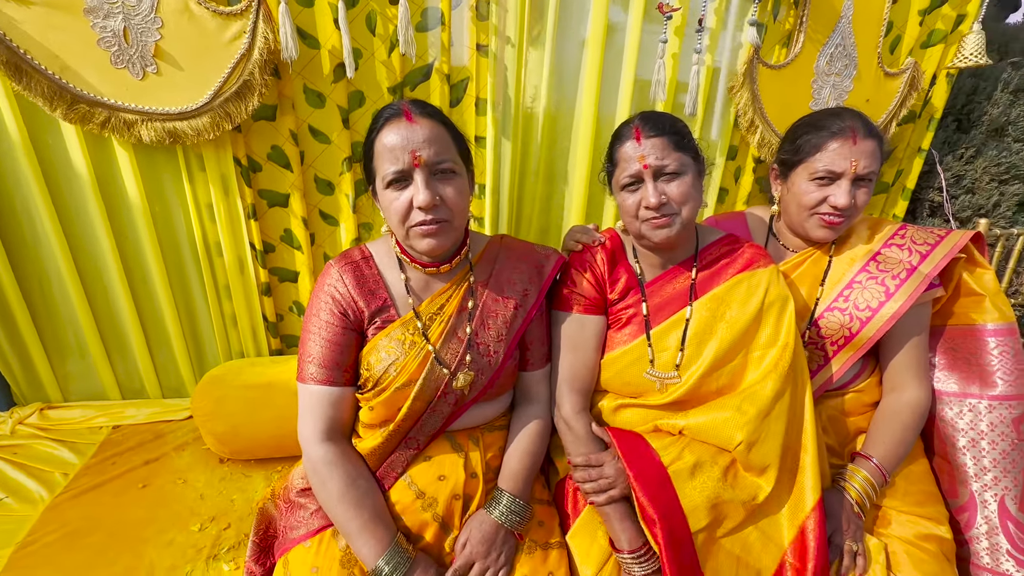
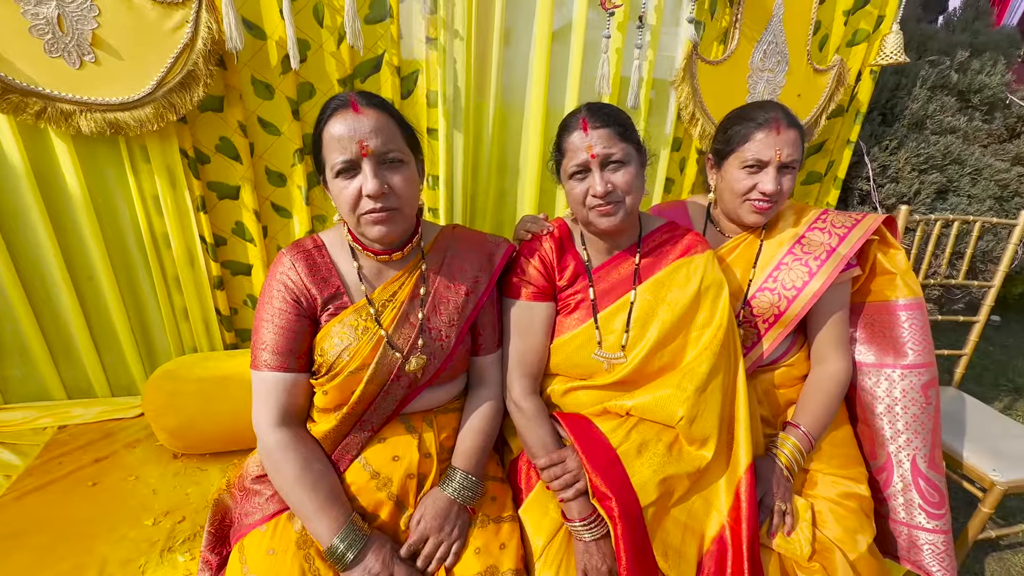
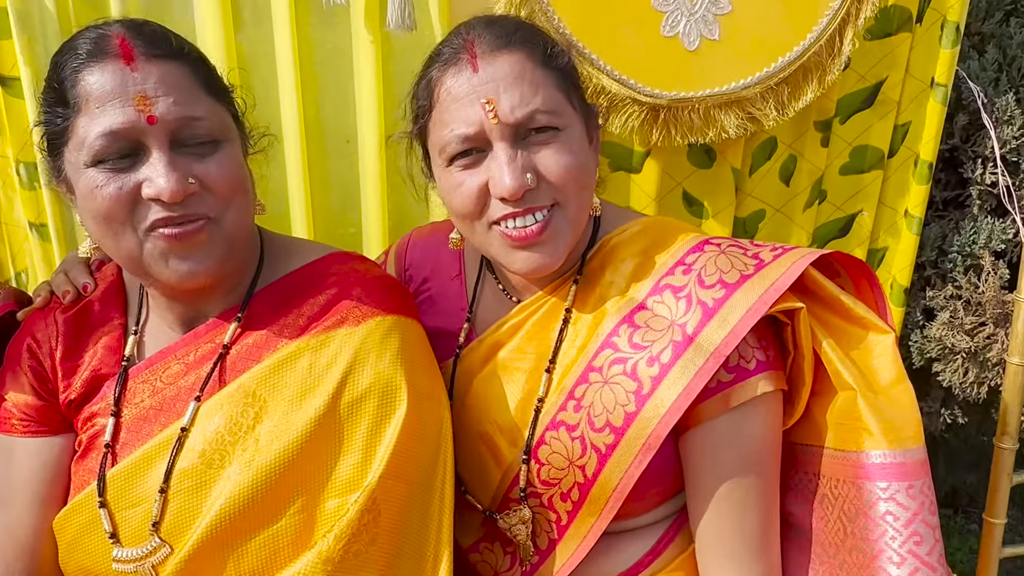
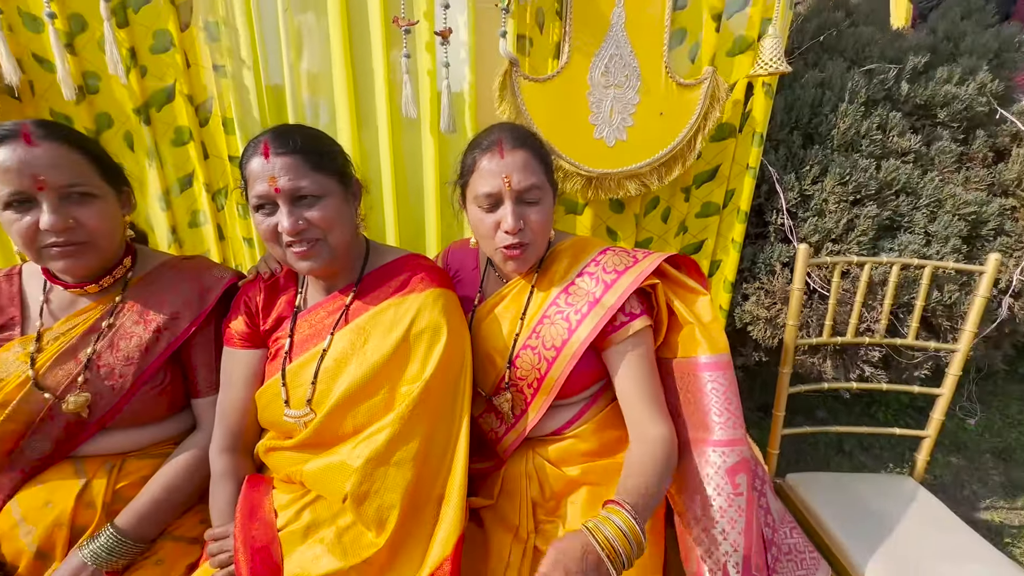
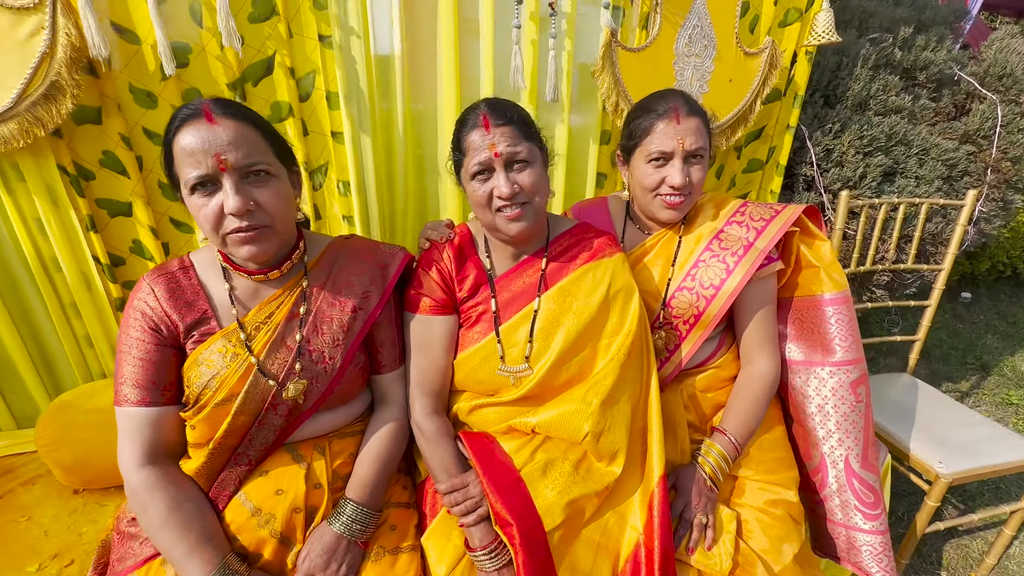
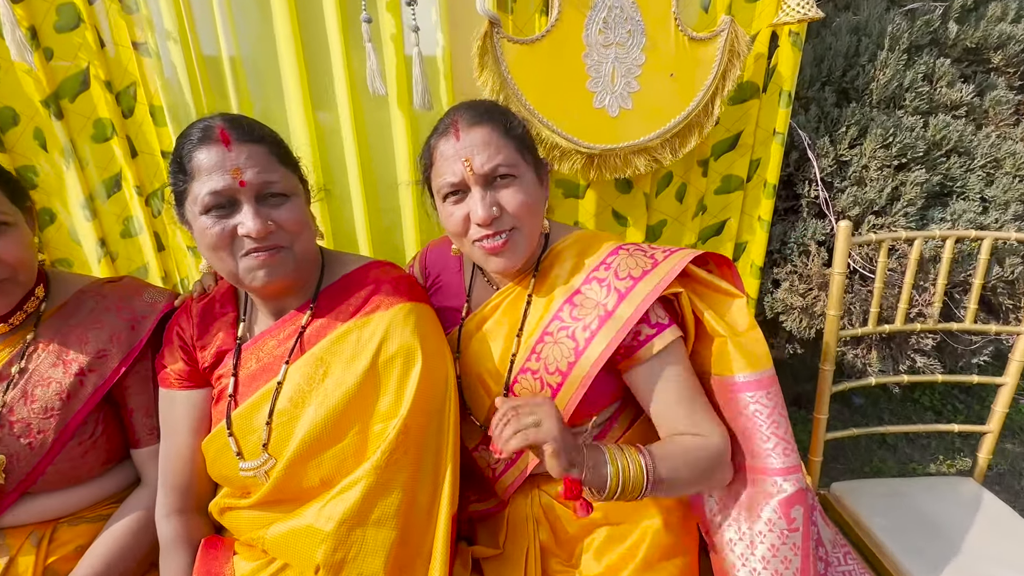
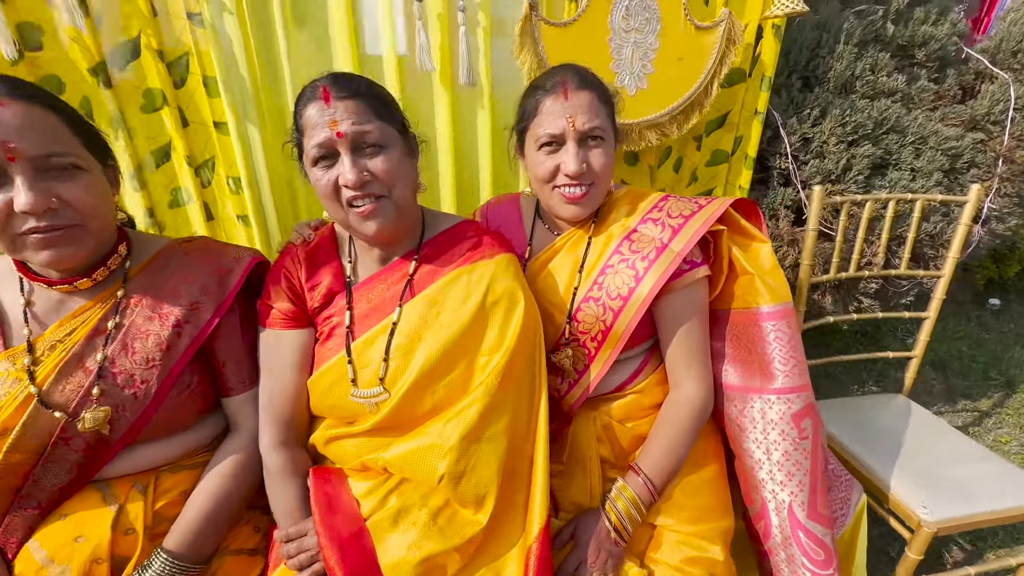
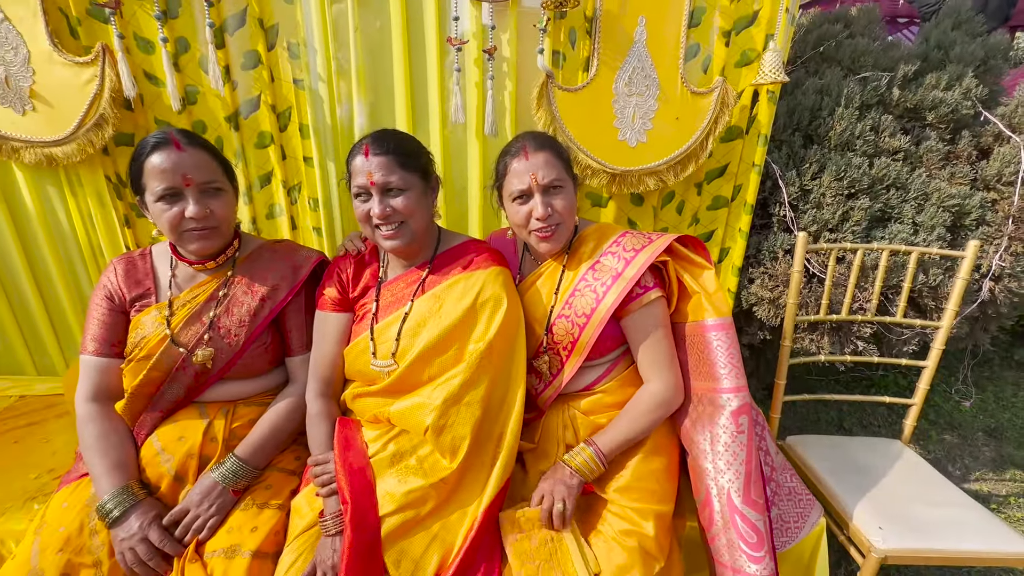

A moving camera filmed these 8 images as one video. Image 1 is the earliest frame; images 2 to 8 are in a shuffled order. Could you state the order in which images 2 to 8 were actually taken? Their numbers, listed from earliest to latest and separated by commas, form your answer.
2, 5, 7, 6, 3, 4, 8
